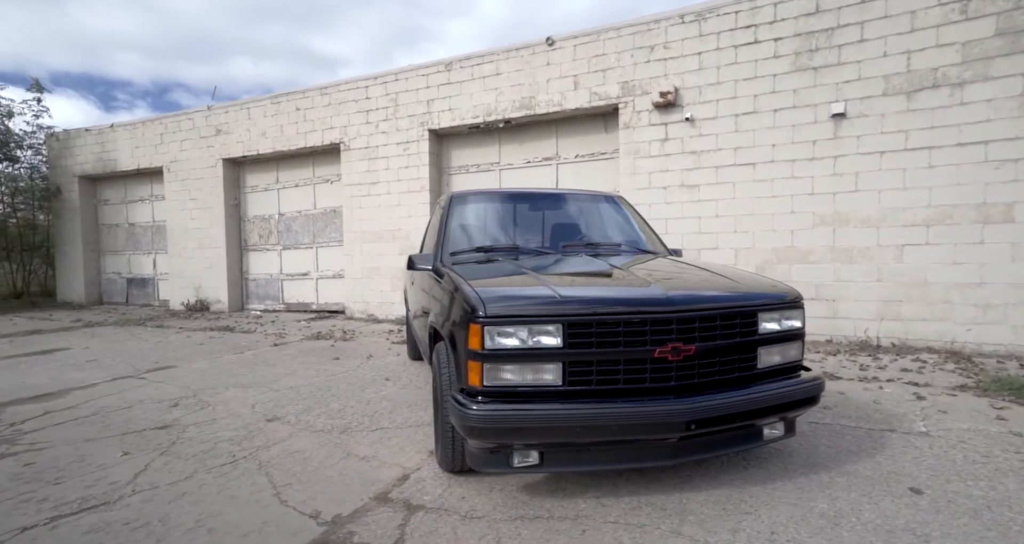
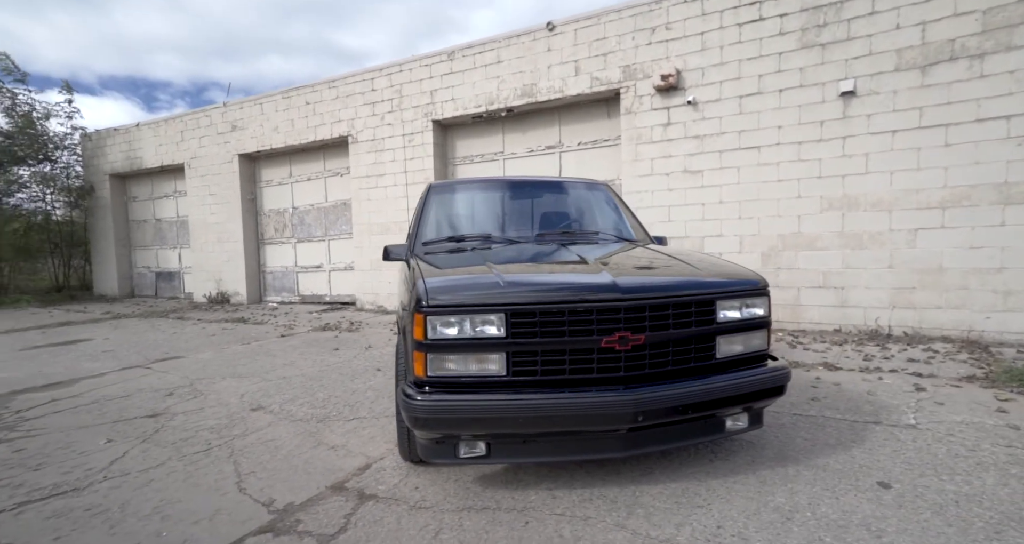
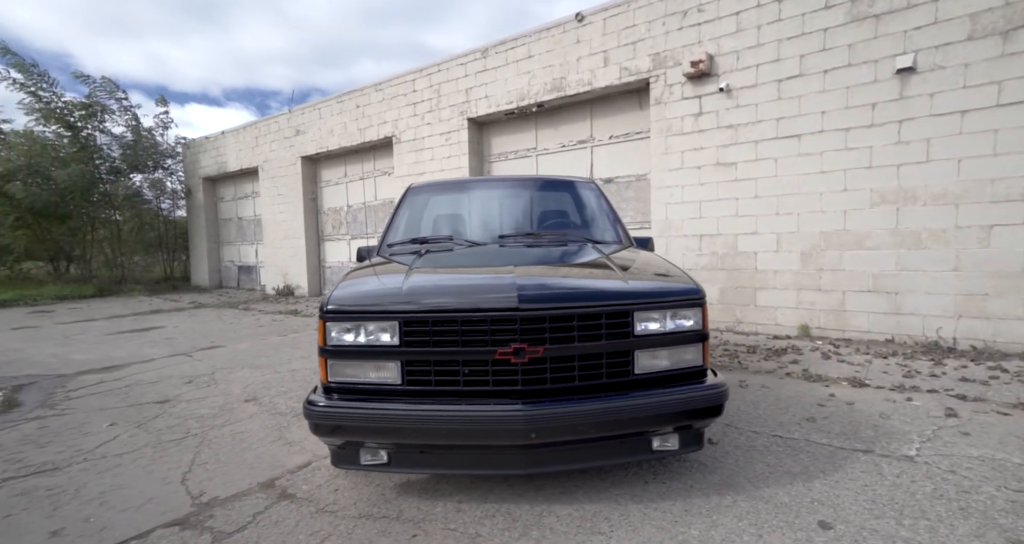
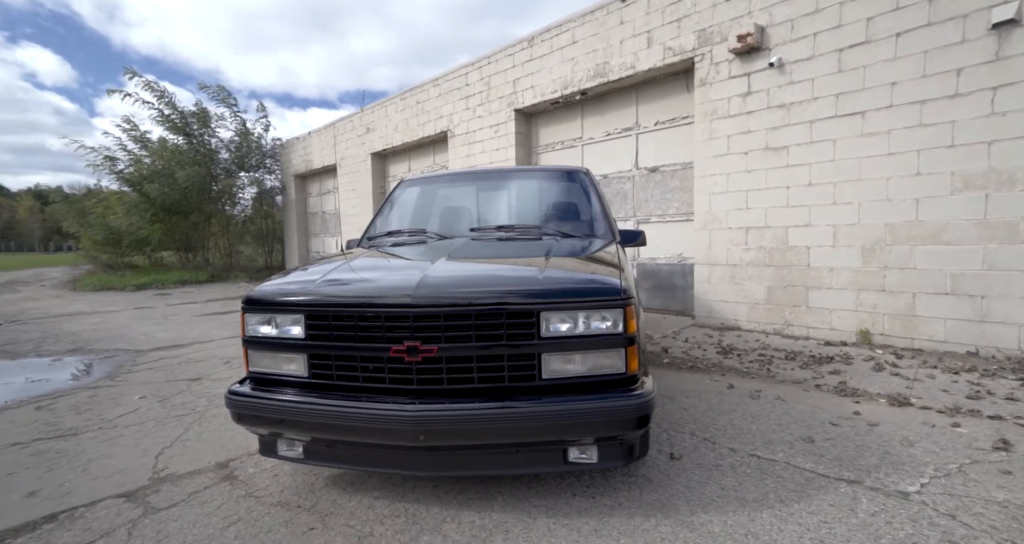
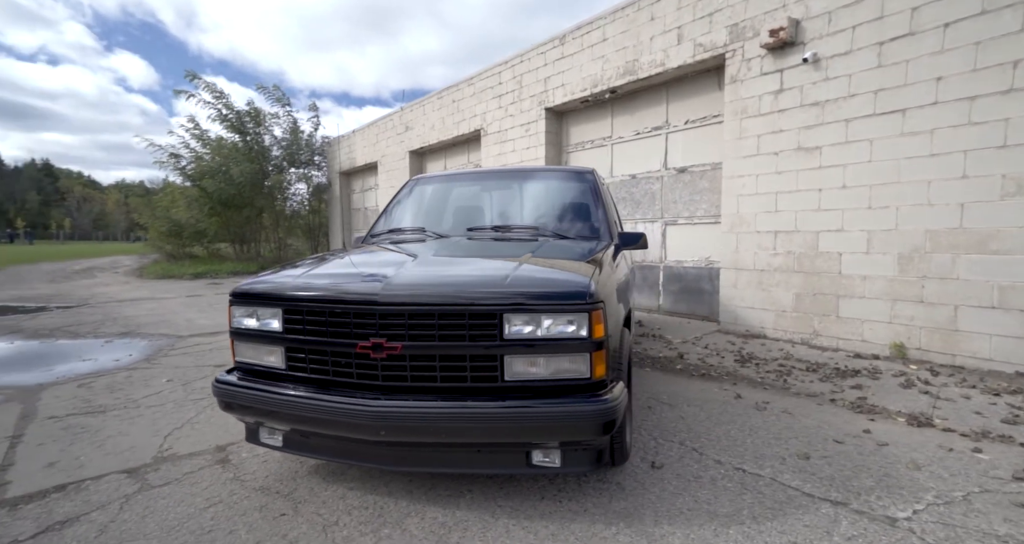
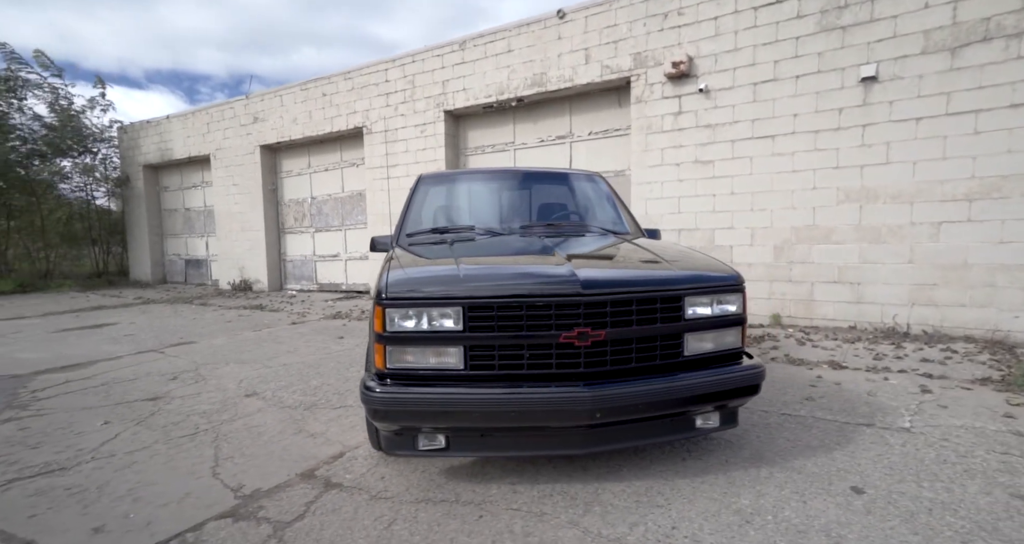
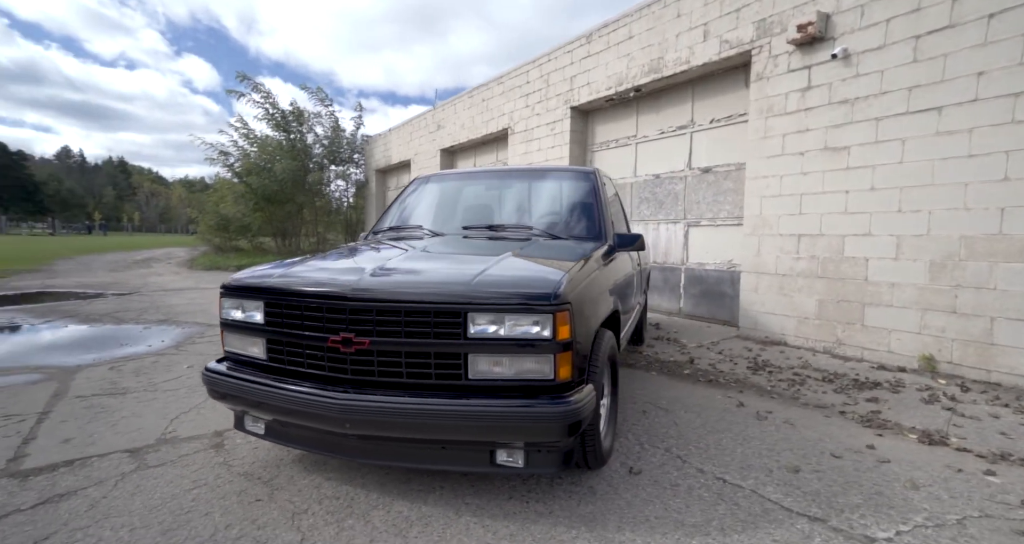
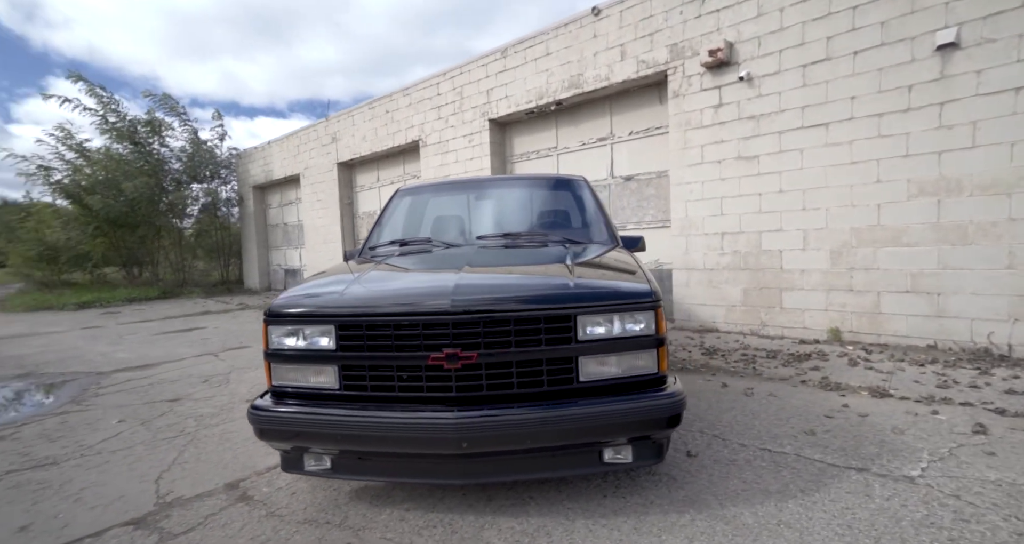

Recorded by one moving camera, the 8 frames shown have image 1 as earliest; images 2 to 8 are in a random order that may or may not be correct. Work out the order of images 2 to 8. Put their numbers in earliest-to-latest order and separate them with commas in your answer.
2, 6, 3, 8, 4, 5, 7
